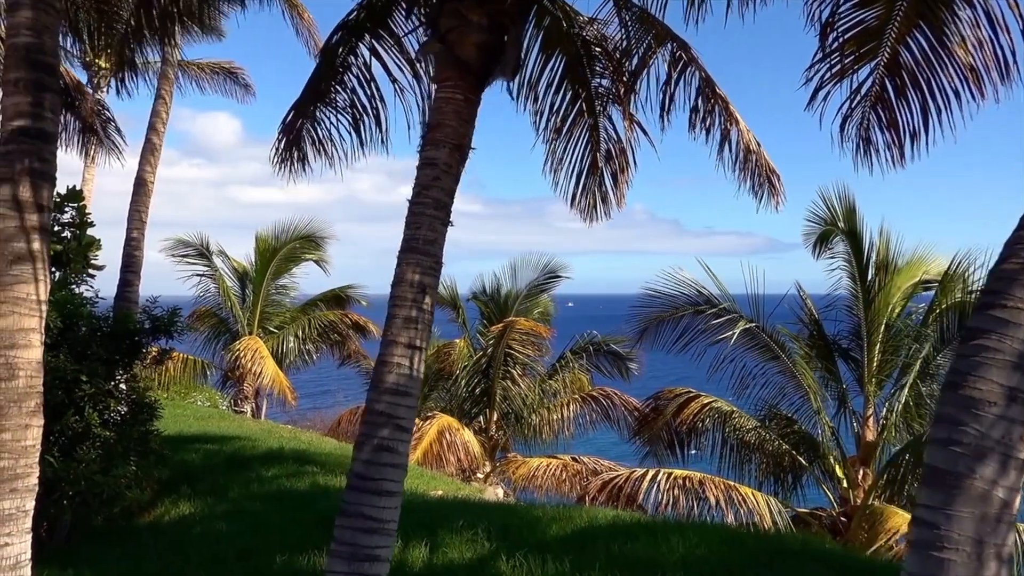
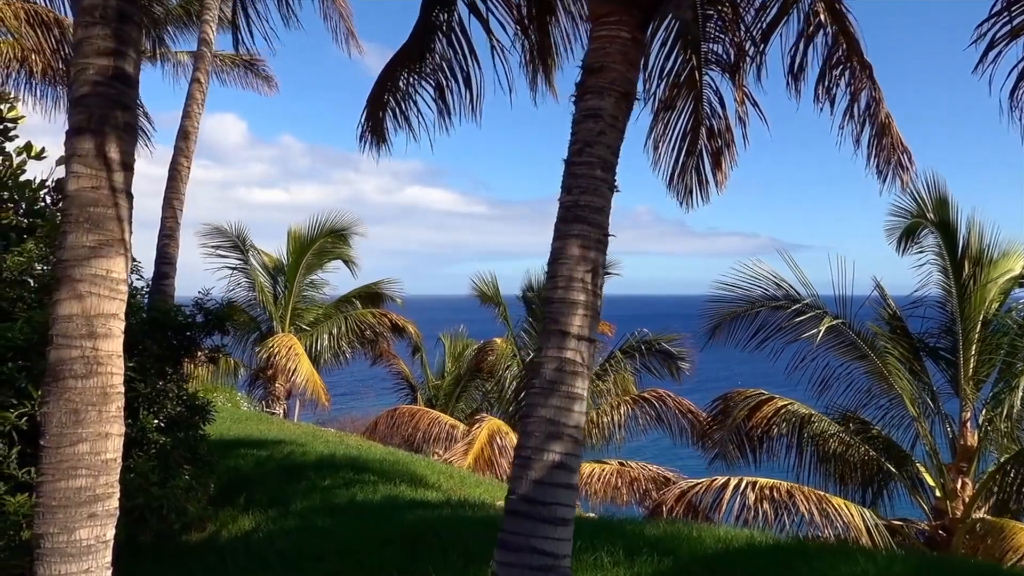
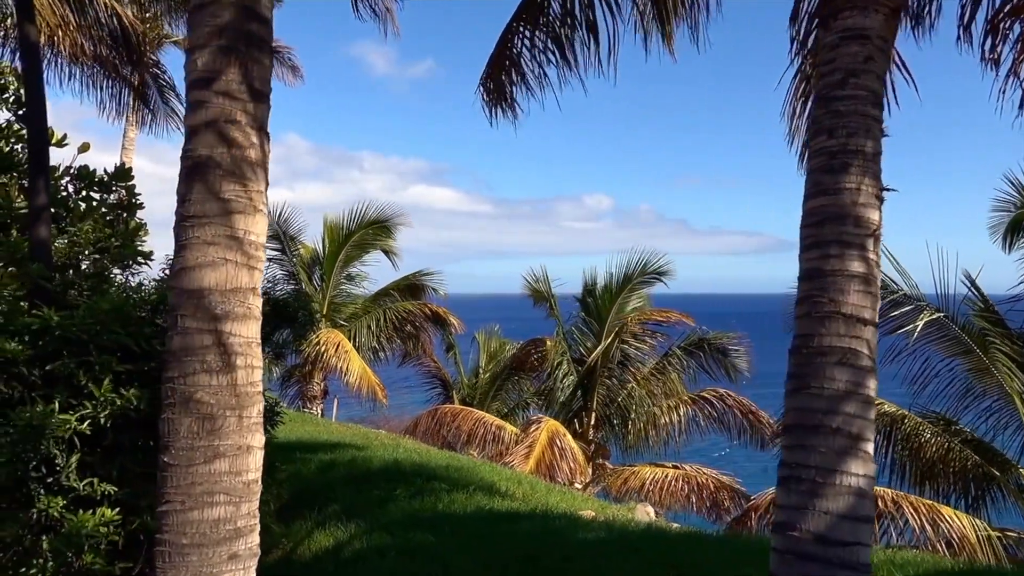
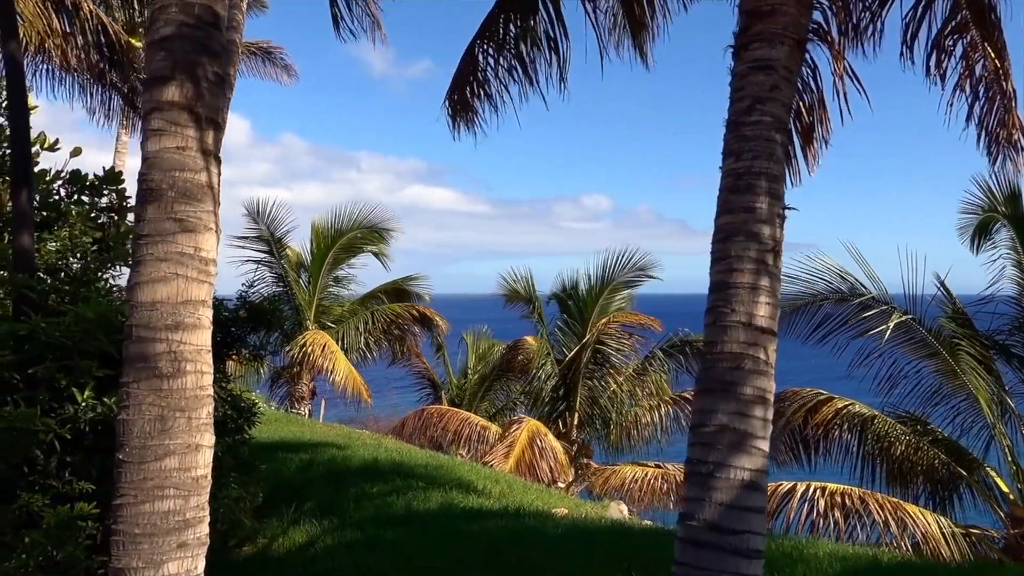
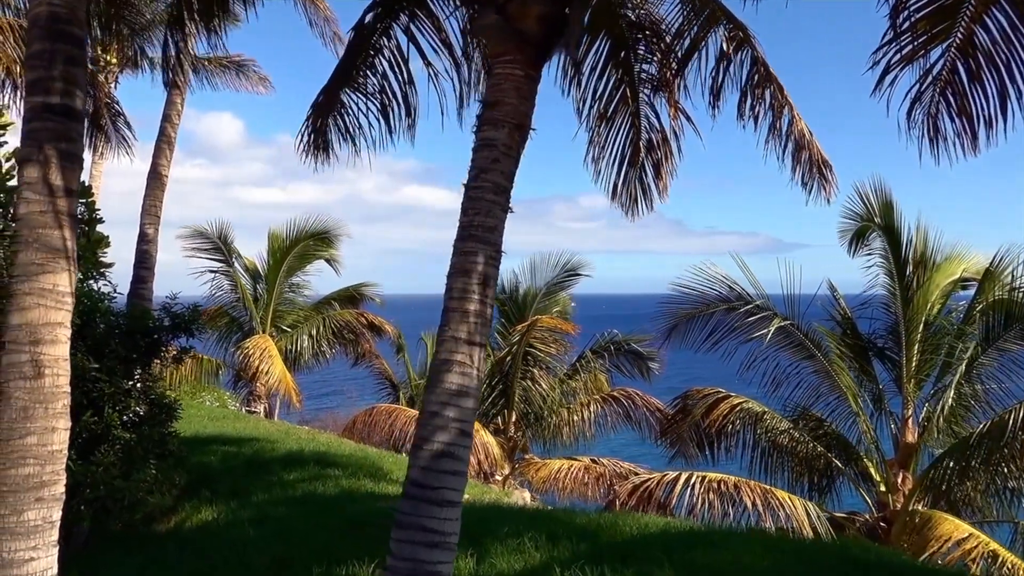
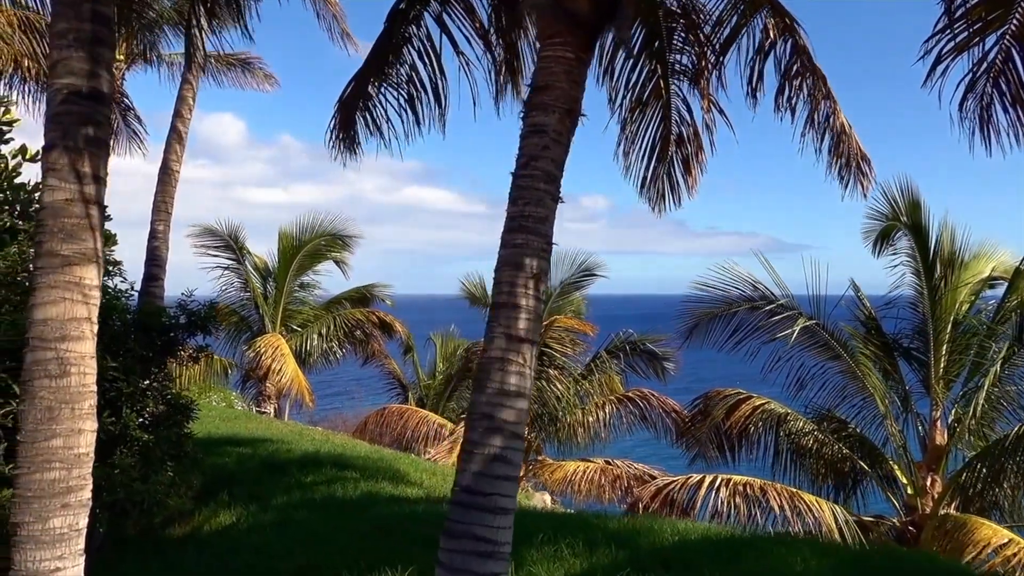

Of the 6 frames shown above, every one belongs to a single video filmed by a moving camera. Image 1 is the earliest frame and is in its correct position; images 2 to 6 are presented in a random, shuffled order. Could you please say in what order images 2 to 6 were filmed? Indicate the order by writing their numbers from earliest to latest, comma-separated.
5, 6, 2, 4, 3
